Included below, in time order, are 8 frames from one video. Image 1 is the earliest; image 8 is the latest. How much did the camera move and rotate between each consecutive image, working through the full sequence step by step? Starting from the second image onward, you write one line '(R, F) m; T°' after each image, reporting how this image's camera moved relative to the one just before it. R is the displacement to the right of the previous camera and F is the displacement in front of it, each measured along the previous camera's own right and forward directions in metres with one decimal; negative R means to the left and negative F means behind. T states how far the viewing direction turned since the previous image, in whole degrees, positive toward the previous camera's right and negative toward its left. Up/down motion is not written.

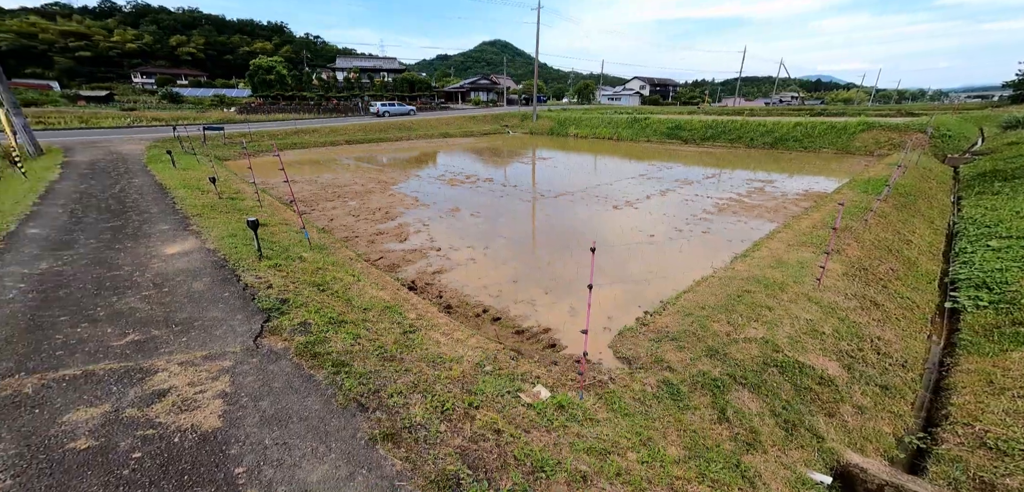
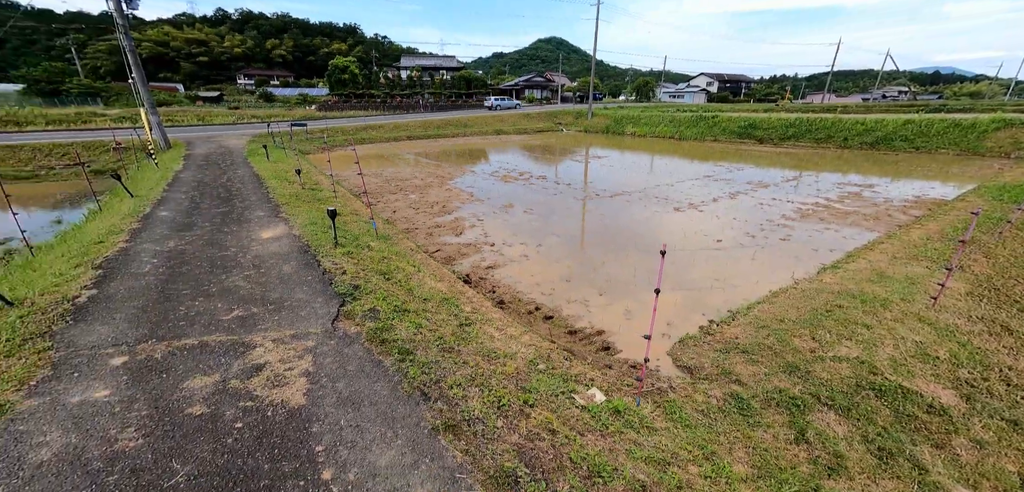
(-0.1, 0.0) m; -6°
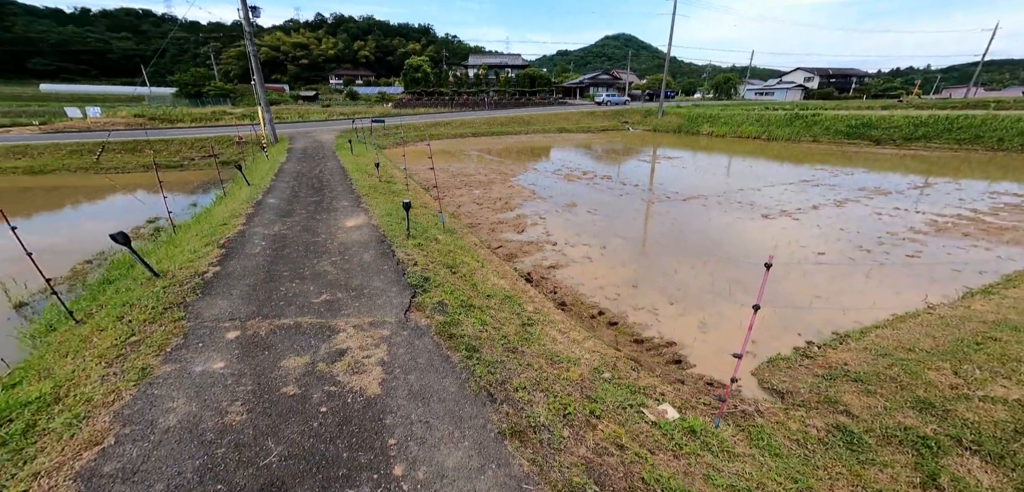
(-0.2, +0.1) m; -7°
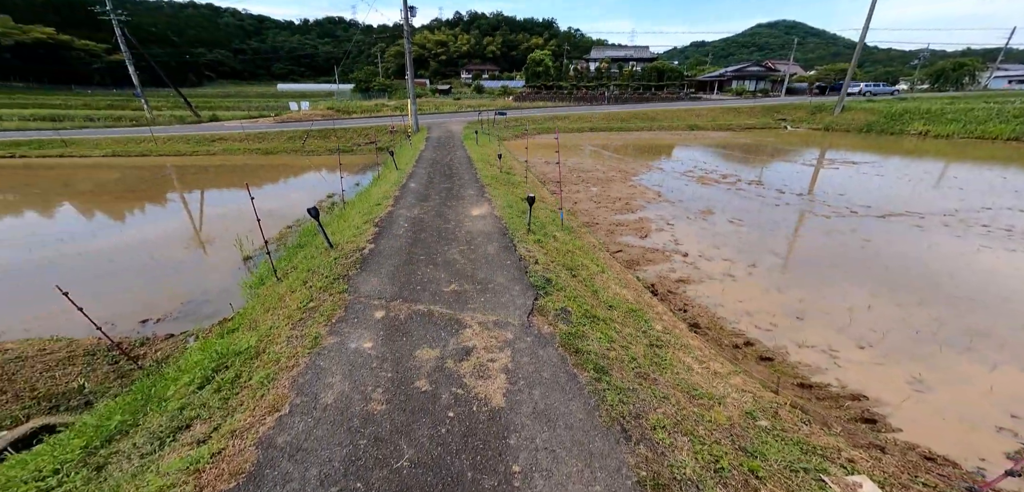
(-0.4, +0.4) m; -14°
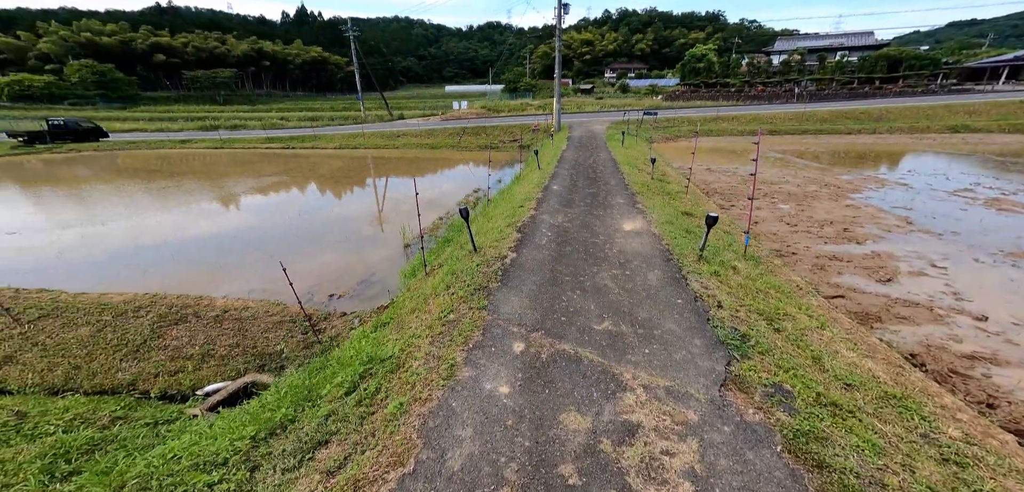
(-0.4, +0.9) m; -19°
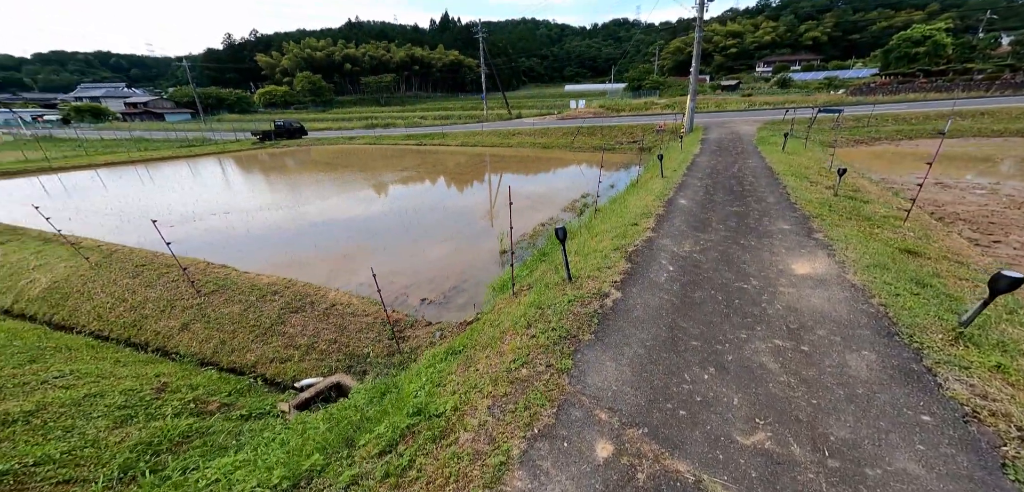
(+0.2, +1.3) m; -17°
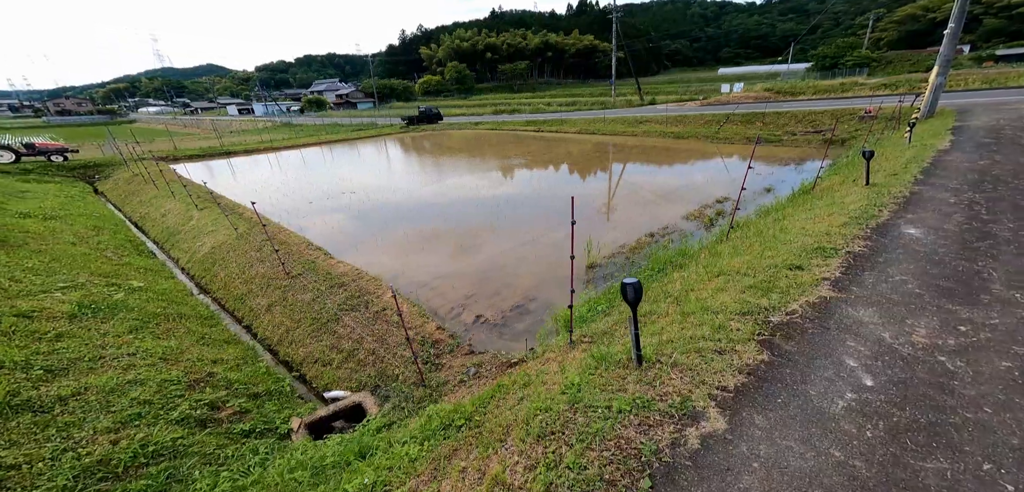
(+0.7, +2.0) m; -19°
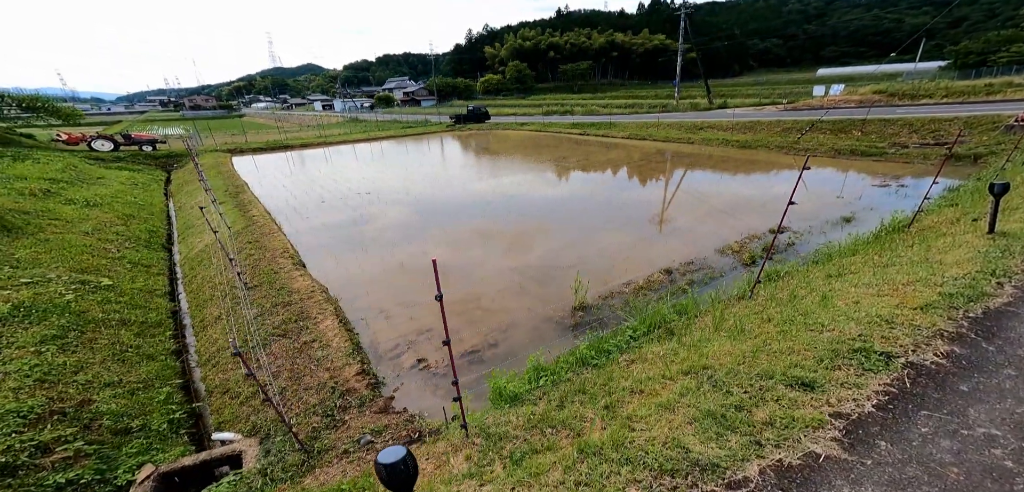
(+1.5, +1.4) m; -10°
